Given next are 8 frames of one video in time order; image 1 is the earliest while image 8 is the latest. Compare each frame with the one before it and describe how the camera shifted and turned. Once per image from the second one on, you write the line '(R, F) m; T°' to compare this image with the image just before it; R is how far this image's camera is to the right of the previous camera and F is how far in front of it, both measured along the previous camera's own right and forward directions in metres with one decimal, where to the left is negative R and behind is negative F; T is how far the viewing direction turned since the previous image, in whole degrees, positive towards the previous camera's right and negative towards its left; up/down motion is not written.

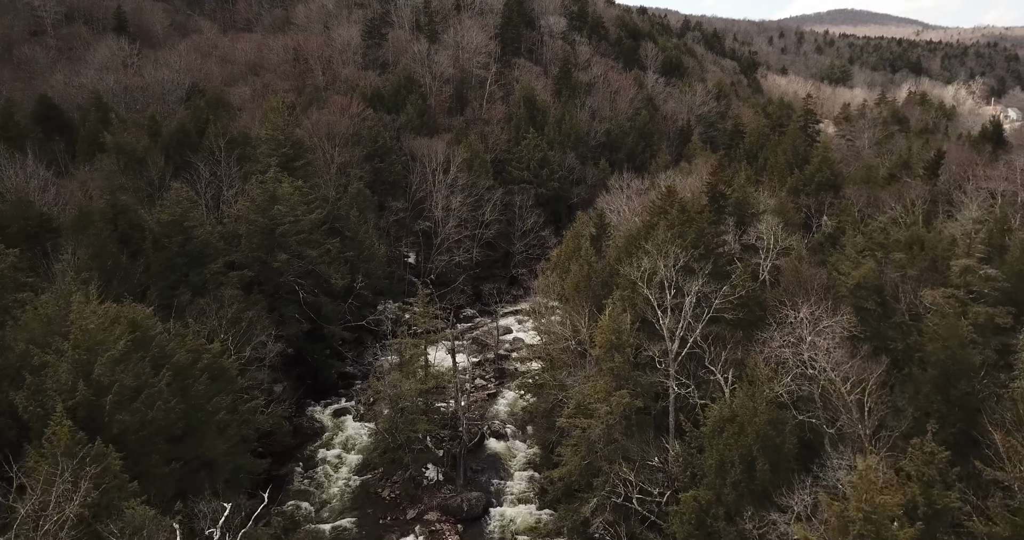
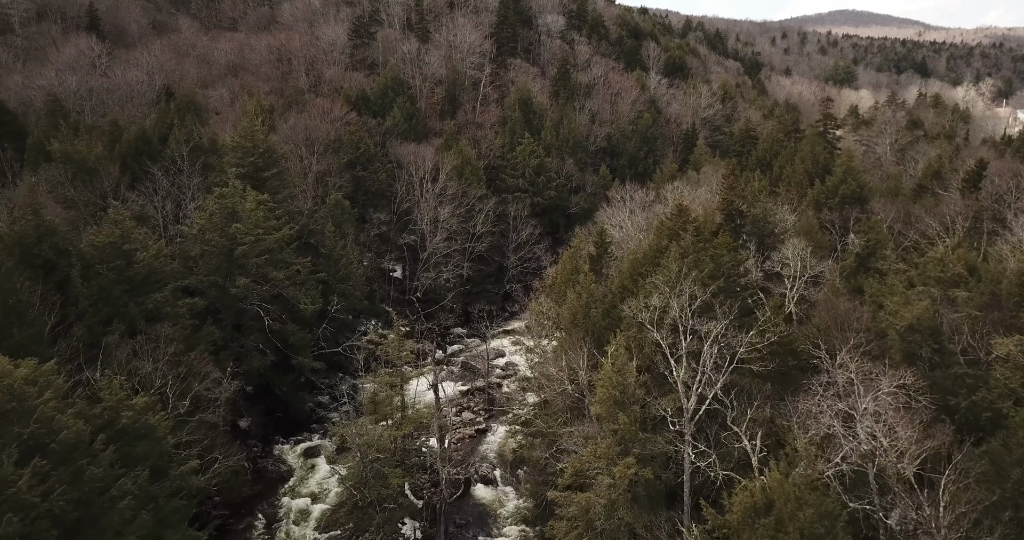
(+0.4, +3.3) m; 0°
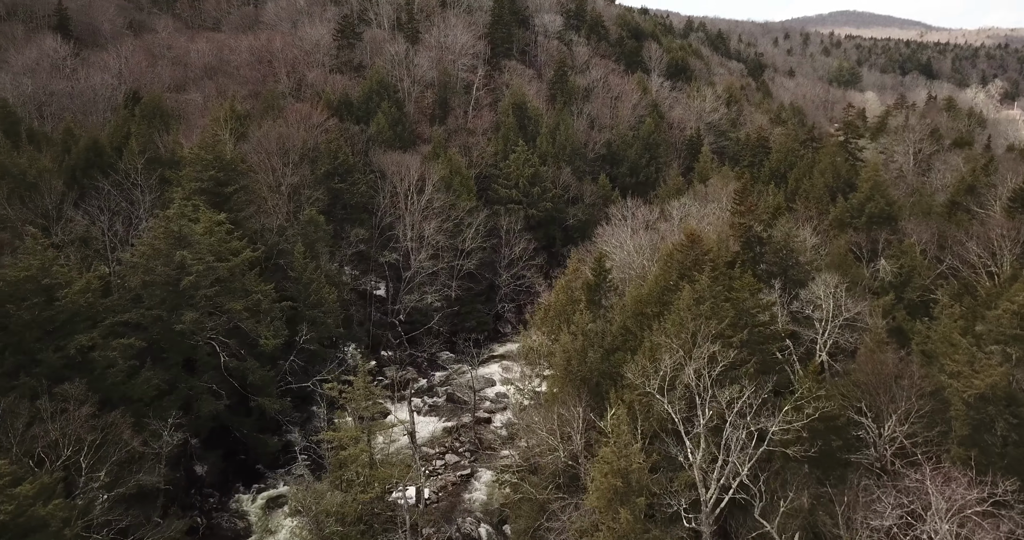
(+0.4, +3.2) m; 0°
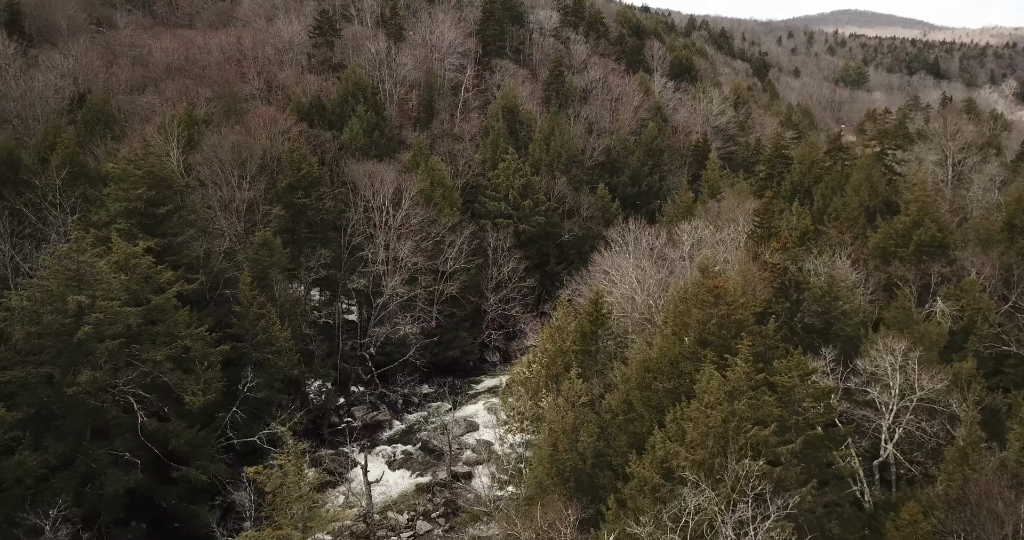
(+0.6, +4.4) m; 0°
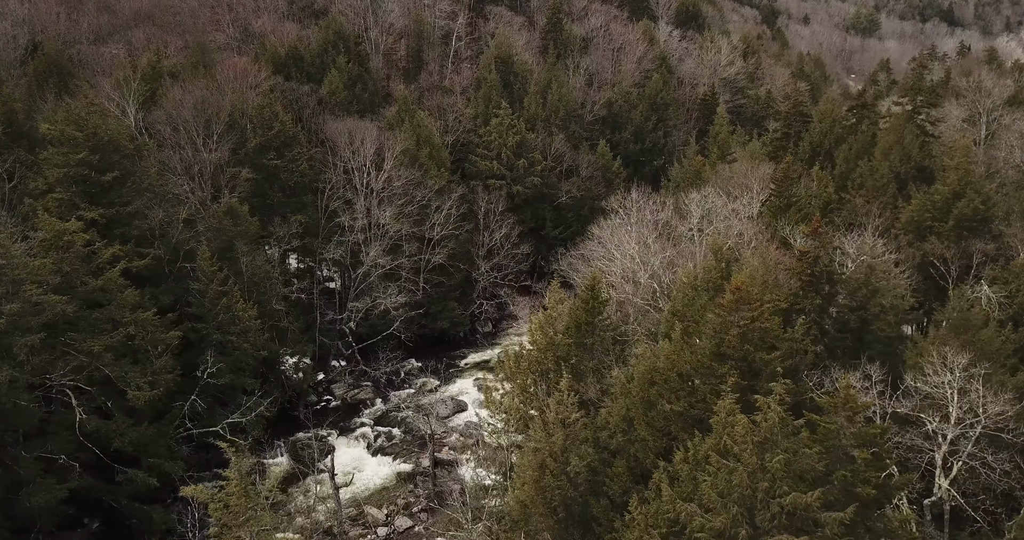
(+0.4, +2.6) m; 0°
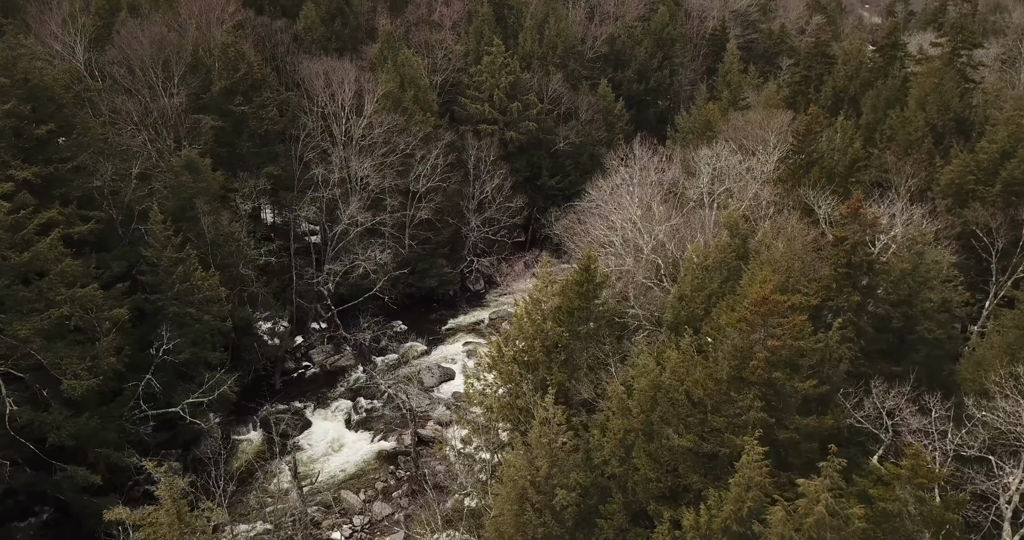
(+0.4, +2.4) m; 0°
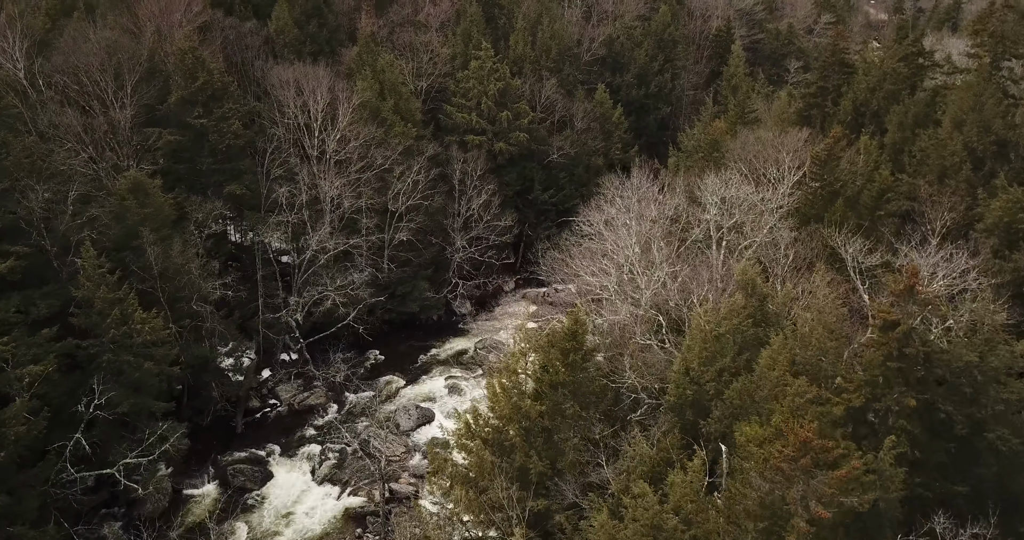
(+0.5, +2.5) m; 0°
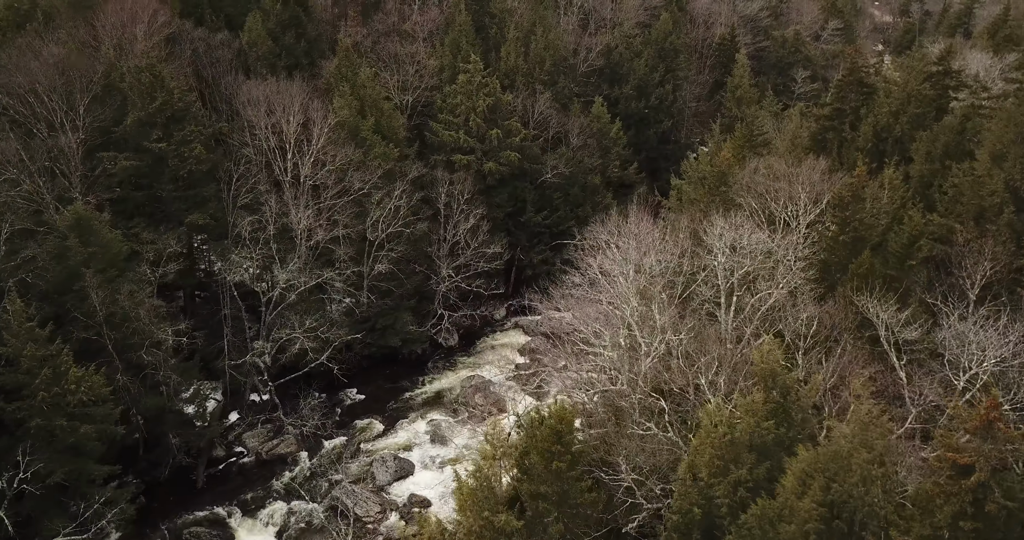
(+0.4, +2.1) m; 0°
